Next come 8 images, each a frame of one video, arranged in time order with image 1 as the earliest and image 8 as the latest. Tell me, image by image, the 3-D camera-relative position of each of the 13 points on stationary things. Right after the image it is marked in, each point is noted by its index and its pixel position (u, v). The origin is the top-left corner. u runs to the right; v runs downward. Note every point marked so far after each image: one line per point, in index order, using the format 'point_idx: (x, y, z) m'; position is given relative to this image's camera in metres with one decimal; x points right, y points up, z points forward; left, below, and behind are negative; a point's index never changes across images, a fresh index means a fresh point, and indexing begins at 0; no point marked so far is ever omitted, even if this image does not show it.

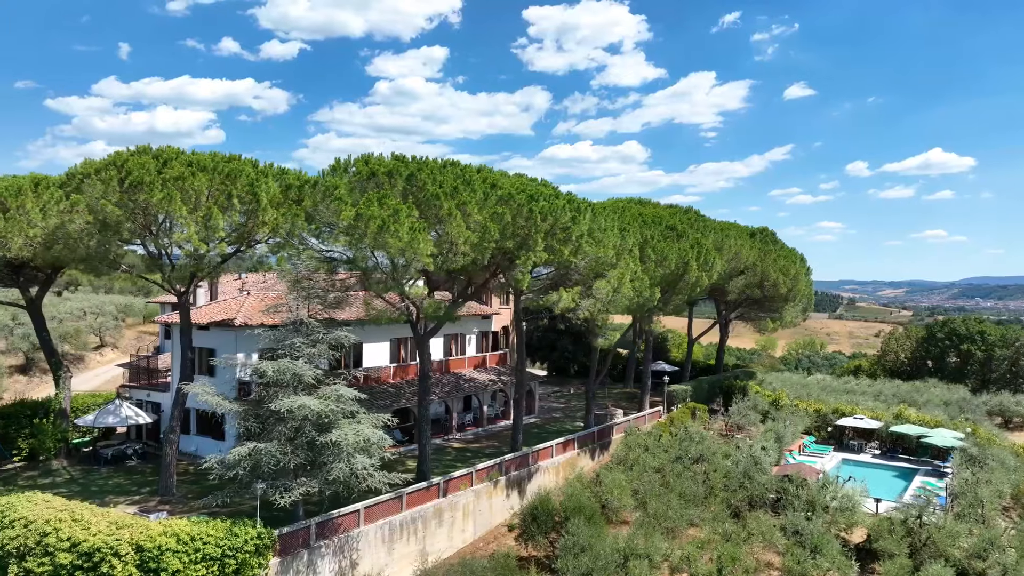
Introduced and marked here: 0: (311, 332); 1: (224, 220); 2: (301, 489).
0: (-5.0, -1.1, +15.7) m
1: (-7.6, +1.8, +16.8) m
2: (-4.8, -4.6, +14.5) m
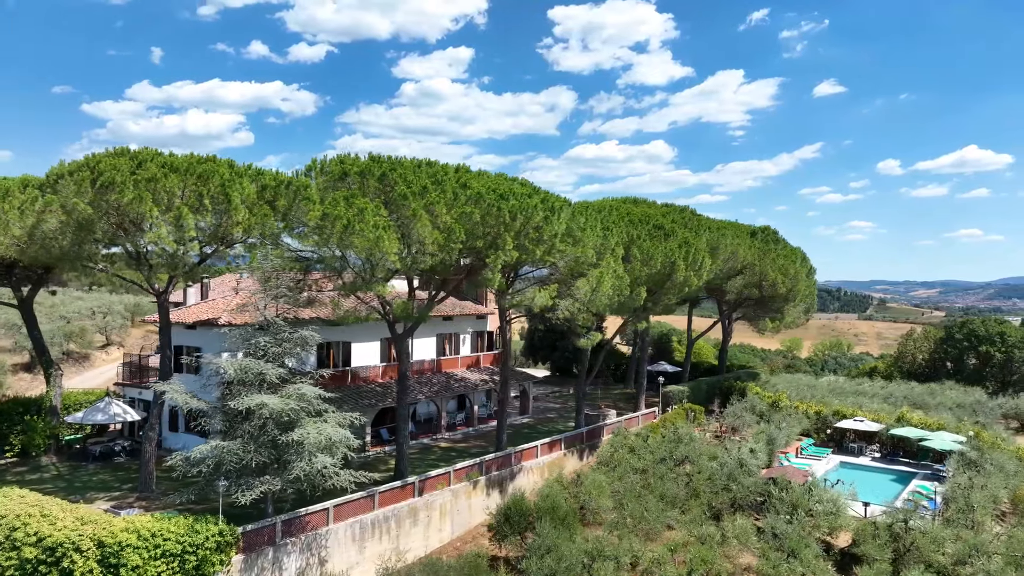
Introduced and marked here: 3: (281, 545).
0: (-5.9, -1.1, +15.8) m
1: (-8.5, +1.8, +16.9) m
2: (-5.7, -4.5, +14.6) m
3: (-5.7, -6.3, +15.6) m
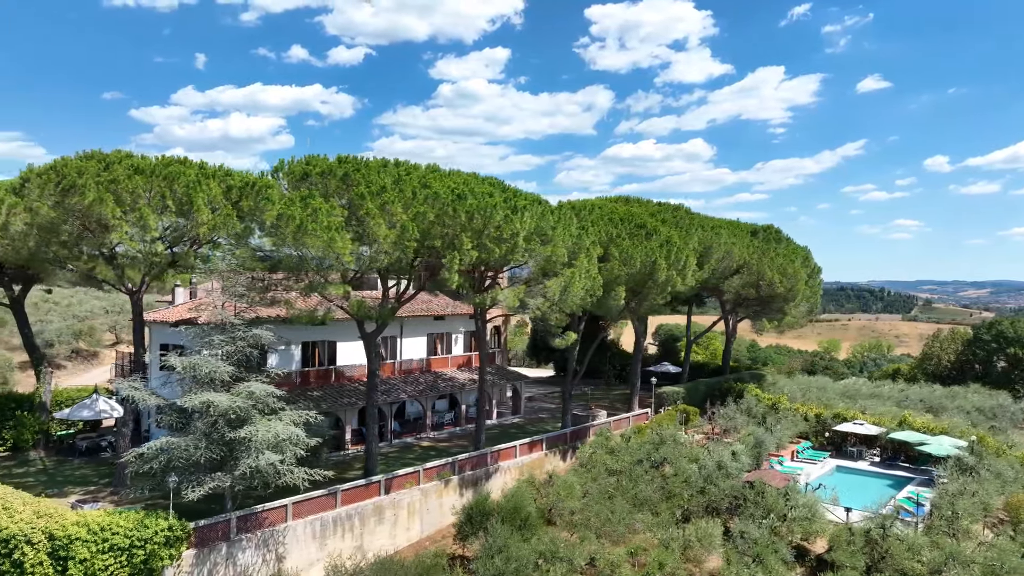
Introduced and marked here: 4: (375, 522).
0: (-7.1, -1.1, +16.0) m
1: (-9.6, +1.8, +17.3) m
2: (-7.0, -4.5, +14.8) m
3: (-6.9, -6.3, +15.8) m
4: (-4.1, -7.0, +19.1) m
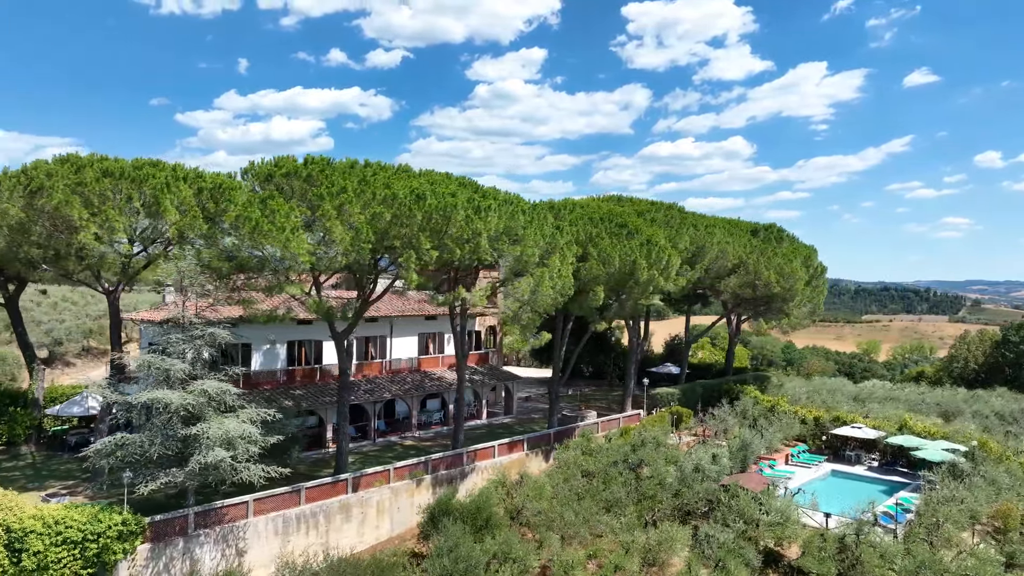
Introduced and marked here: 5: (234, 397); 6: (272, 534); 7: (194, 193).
0: (-8.3, -1.0, +16.3) m
1: (-10.7, +1.8, +17.7) m
2: (-8.2, -4.5, +15.1) m
3: (-8.1, -6.3, +16.1) m
4: (-5.1, -7.0, +19.3) m
5: (-7.2, -2.8, +16.5) m
6: (-6.6, -6.8, +17.6) m
7: (-9.3, +2.7, +18.7) m
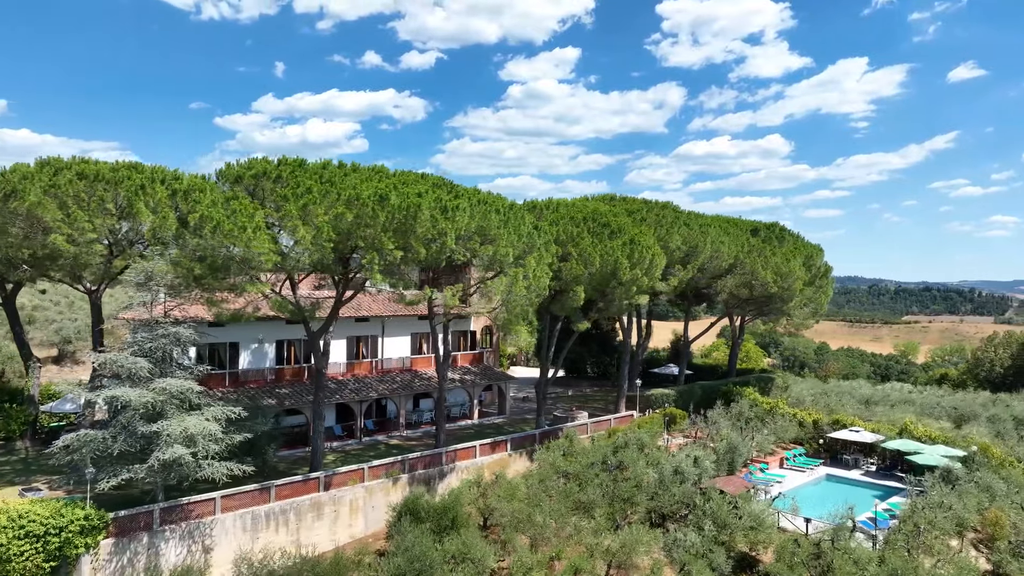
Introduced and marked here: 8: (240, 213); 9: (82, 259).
0: (-9.3, -1.0, +16.6) m
1: (-11.7, +1.8, +18.1) m
2: (-9.3, -4.5, +15.4) m
3: (-9.1, -6.3, +16.4) m
4: (-6.1, -7.0, +19.5) m
5: (-8.2, -2.8, +16.8) m
6: (-7.6, -6.8, +17.9) m
7: (-10.2, +2.7, +19.1) m
8: (-7.2, +2.0, +16.9) m
9: (-12.3, +0.8, +18.2) m
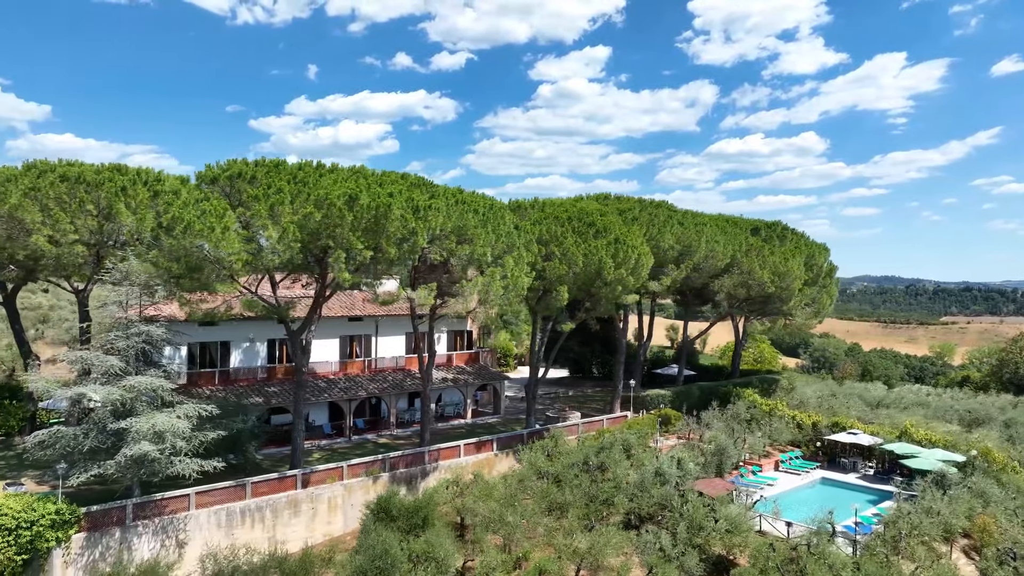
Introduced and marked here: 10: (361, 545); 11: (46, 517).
0: (-10.2, -1.0, +17.0) m
1: (-12.6, +1.9, +18.5) m
2: (-10.2, -4.5, +15.7) m
3: (-10.0, -6.3, +16.7) m
4: (-6.9, -7.0, +19.7) m
5: (-9.1, -2.8, +17.1) m
6: (-8.5, -6.8, +18.1) m
7: (-11.0, +2.7, +19.4) m
8: (-8.1, +2.0, +17.1) m
9: (-13.1, +0.8, +18.7) m
10: (-3.8, -6.6, +16.4) m
11: (-11.2, -5.5, +15.4) m
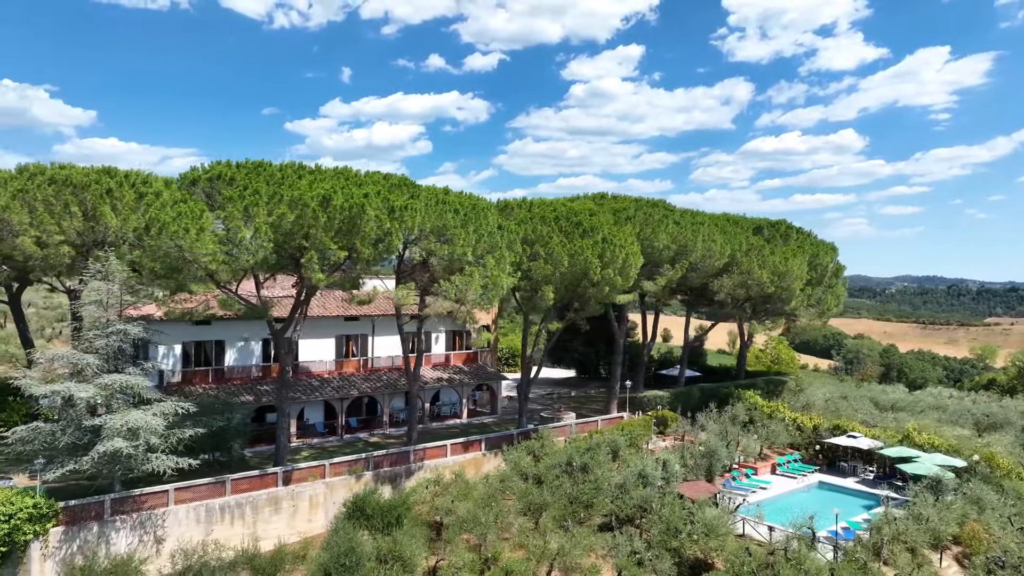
0: (-11.0, -1.0, +17.3) m
1: (-13.3, +1.9, +19.0) m
2: (-11.1, -4.5, +16.1) m
3: (-10.8, -6.3, +17.1) m
4: (-7.6, -7.0, +19.9) m
5: (-9.9, -2.8, +17.4) m
6: (-9.2, -6.8, +18.5) m
7: (-11.8, +2.7, +19.9) m
8: (-8.9, +2.0, +17.4) m
9: (-13.8, +0.8, +19.2) m
10: (-4.6, -6.6, +16.6) m
11: (-12.1, -5.5, +15.8) m
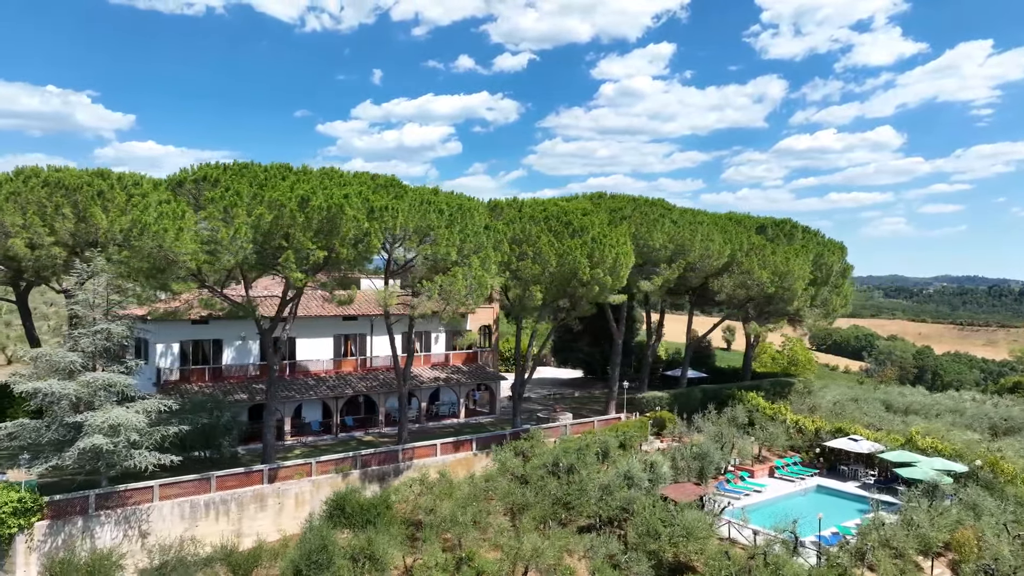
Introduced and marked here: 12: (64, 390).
0: (-11.7, -1.0, +17.7) m
1: (-13.9, +1.9, +19.4) m
2: (-11.8, -4.5, +16.5) m
3: (-11.5, -6.3, +17.5) m
4: (-8.2, -7.0, +20.2) m
5: (-10.6, -2.8, +17.8) m
6: (-9.9, -6.8, +18.8) m
7: (-12.3, +2.8, +20.3) m
8: (-9.5, +2.0, +17.7) m
9: (-14.4, +0.8, +19.6) m
10: (-5.3, -6.6, +16.7) m
11: (-12.8, -5.5, +16.2) m
12: (-11.6, -2.7, +16.5) m
